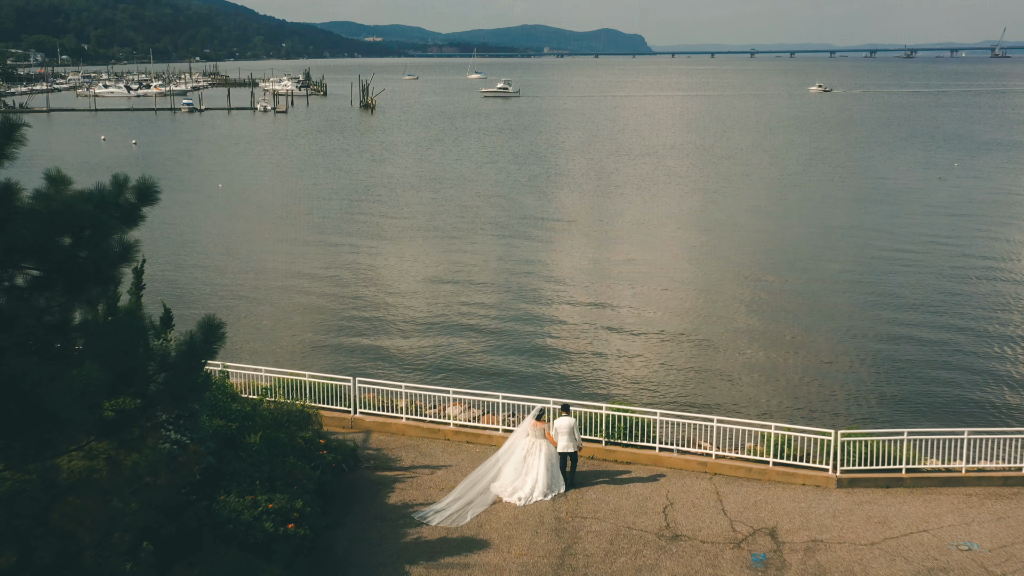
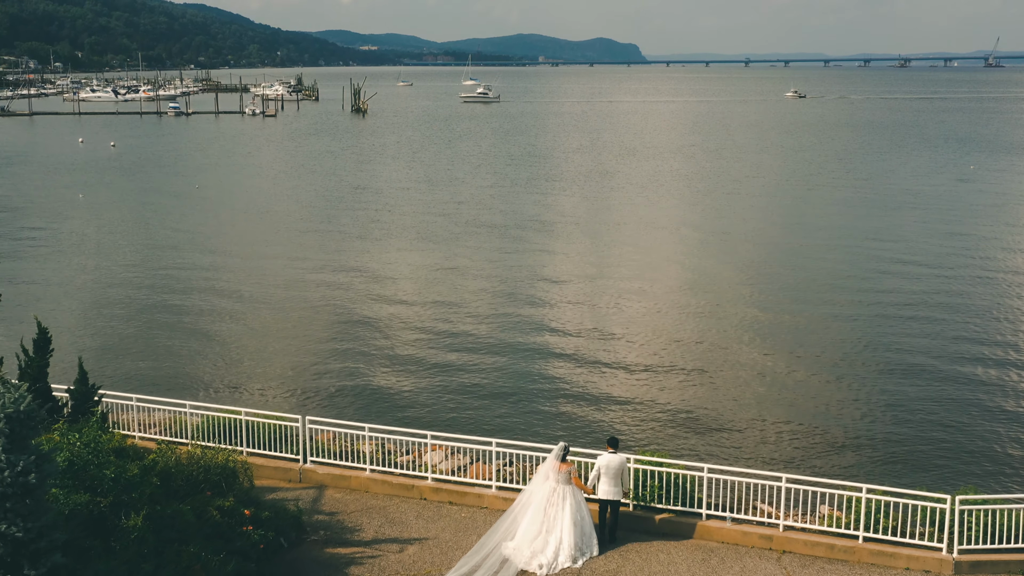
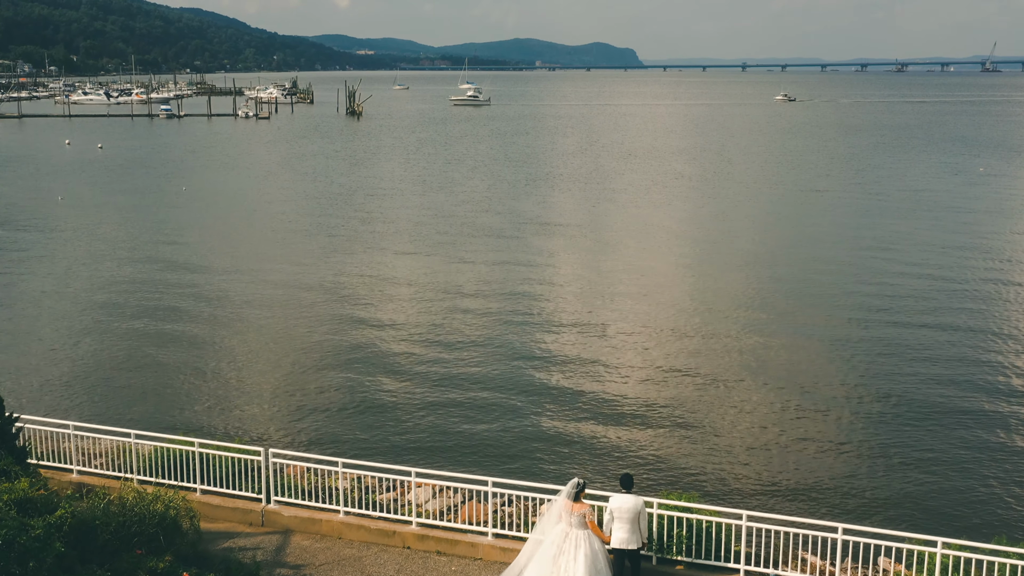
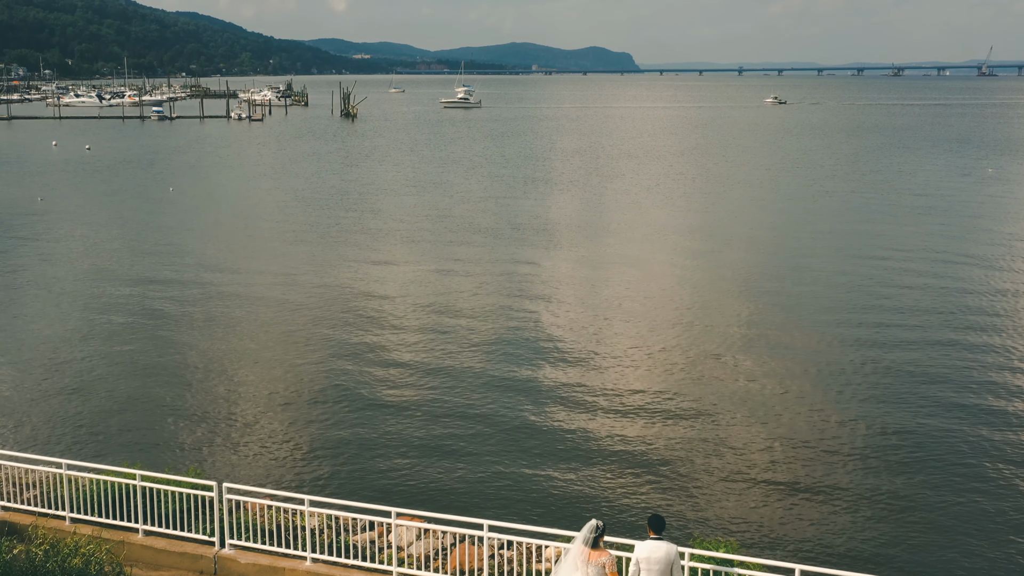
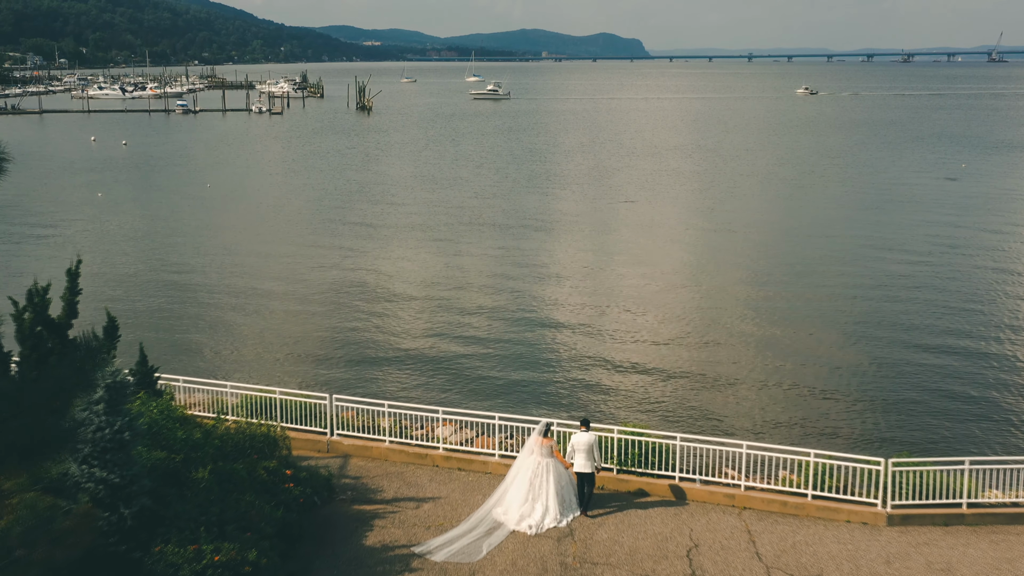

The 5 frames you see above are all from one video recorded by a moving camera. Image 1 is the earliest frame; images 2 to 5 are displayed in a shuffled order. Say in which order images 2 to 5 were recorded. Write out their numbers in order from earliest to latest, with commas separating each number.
5, 2, 3, 4
